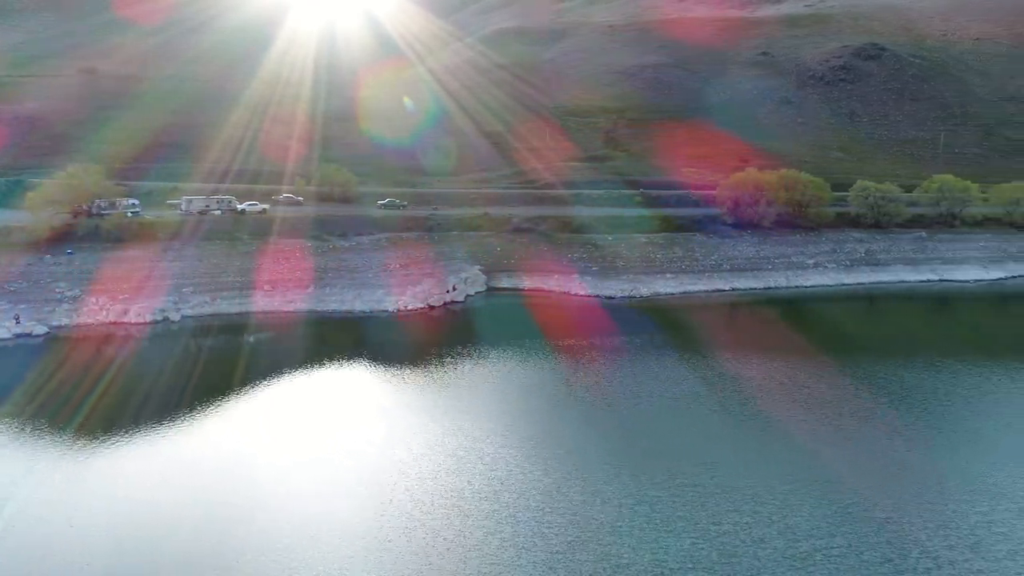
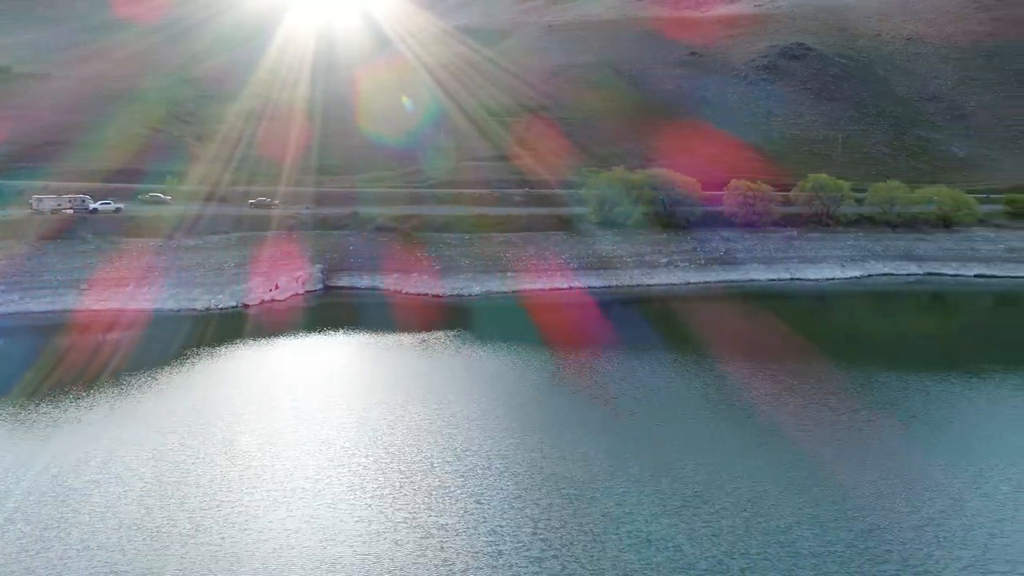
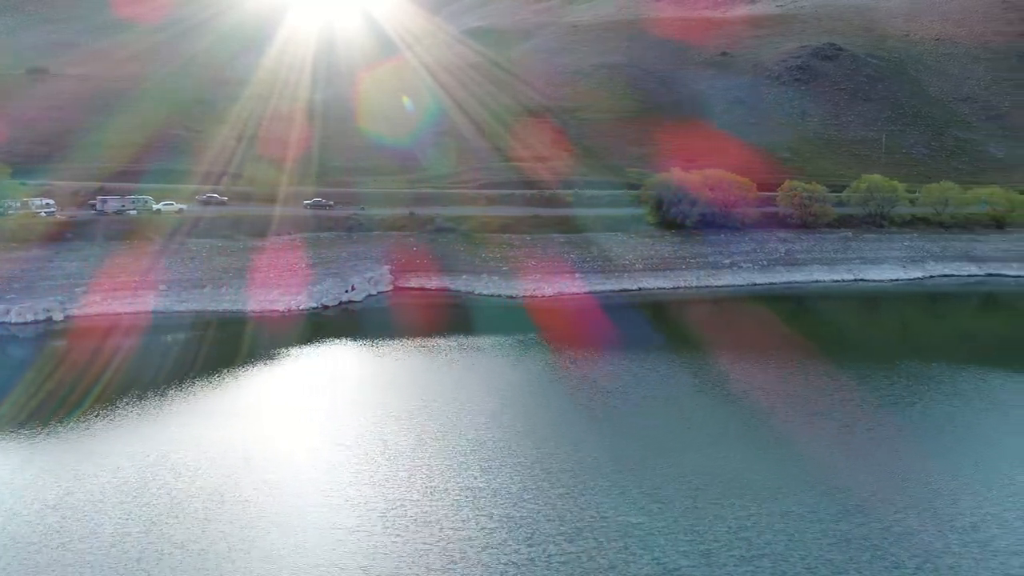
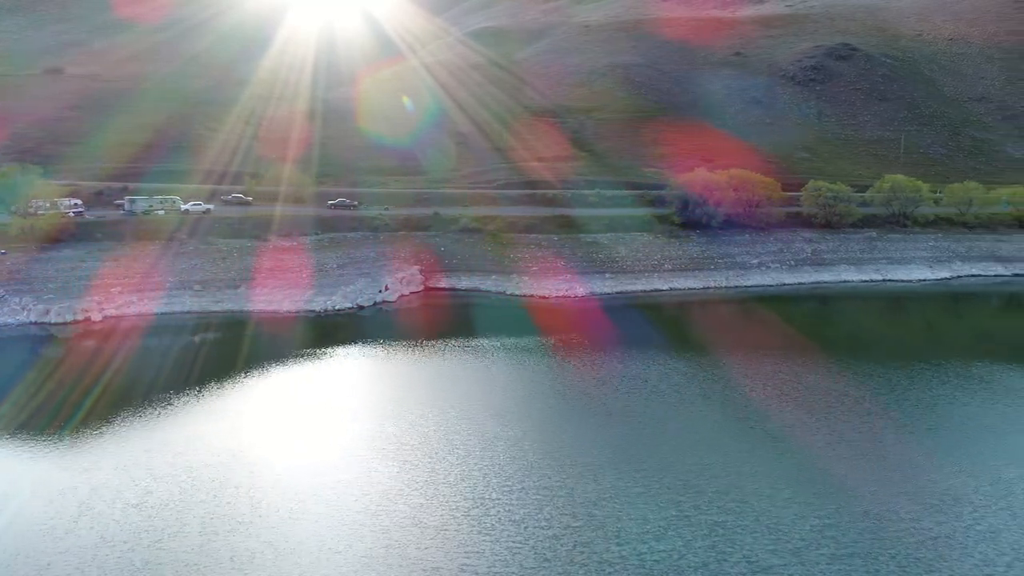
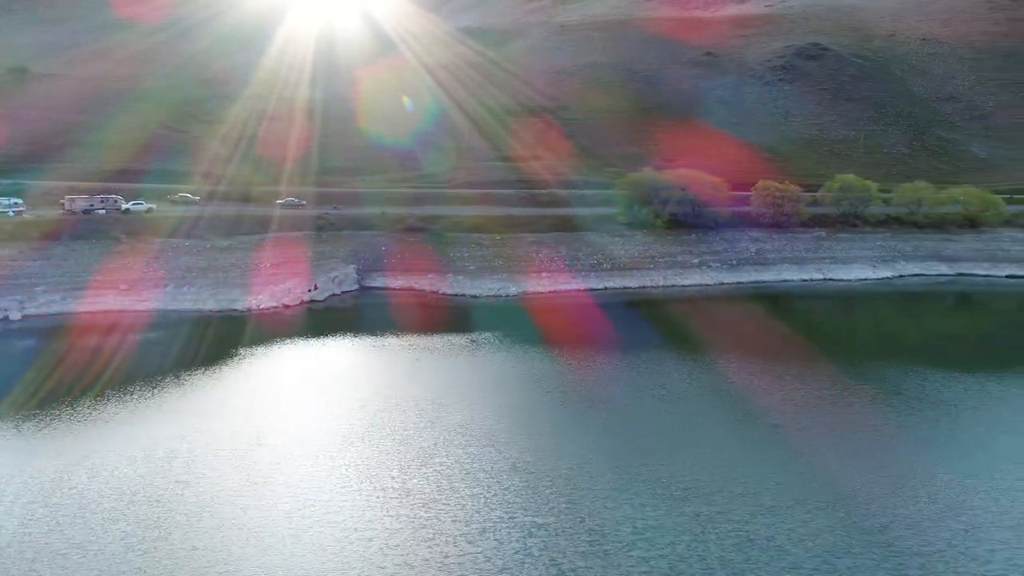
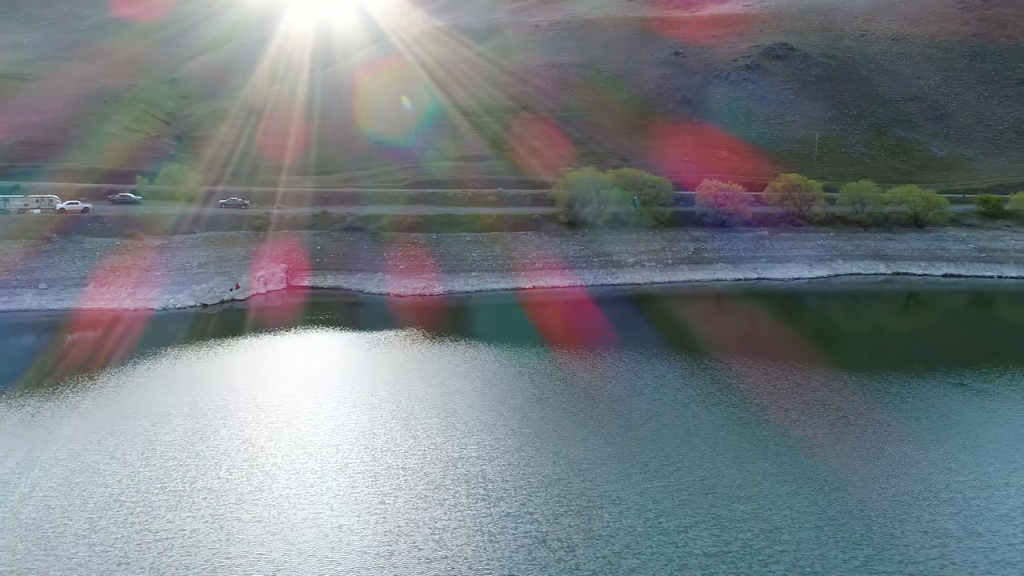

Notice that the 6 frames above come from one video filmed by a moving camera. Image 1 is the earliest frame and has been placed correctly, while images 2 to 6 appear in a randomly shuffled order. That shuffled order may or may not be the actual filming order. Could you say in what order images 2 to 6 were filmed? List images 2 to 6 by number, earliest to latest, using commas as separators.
4, 3, 5, 2, 6
